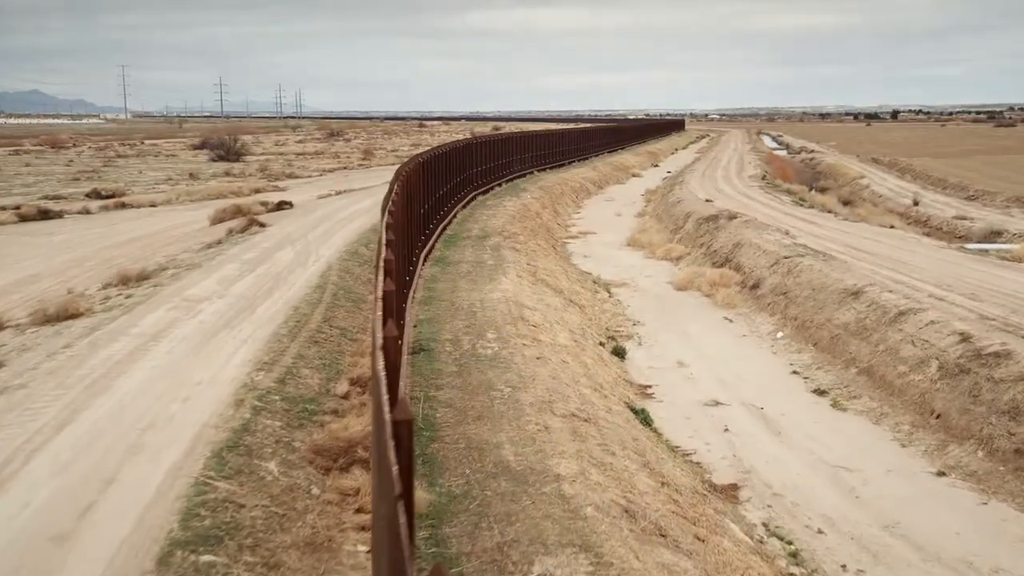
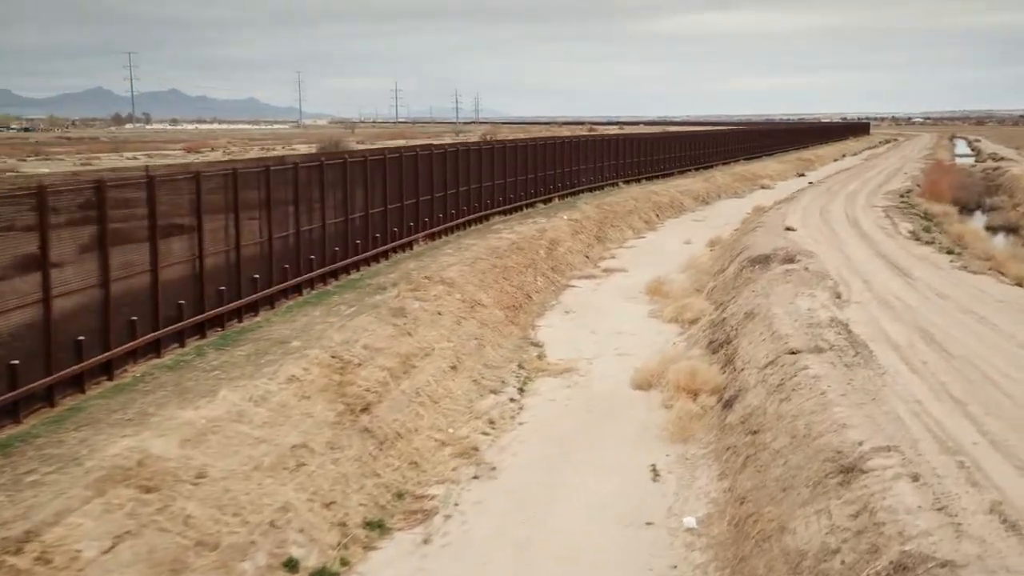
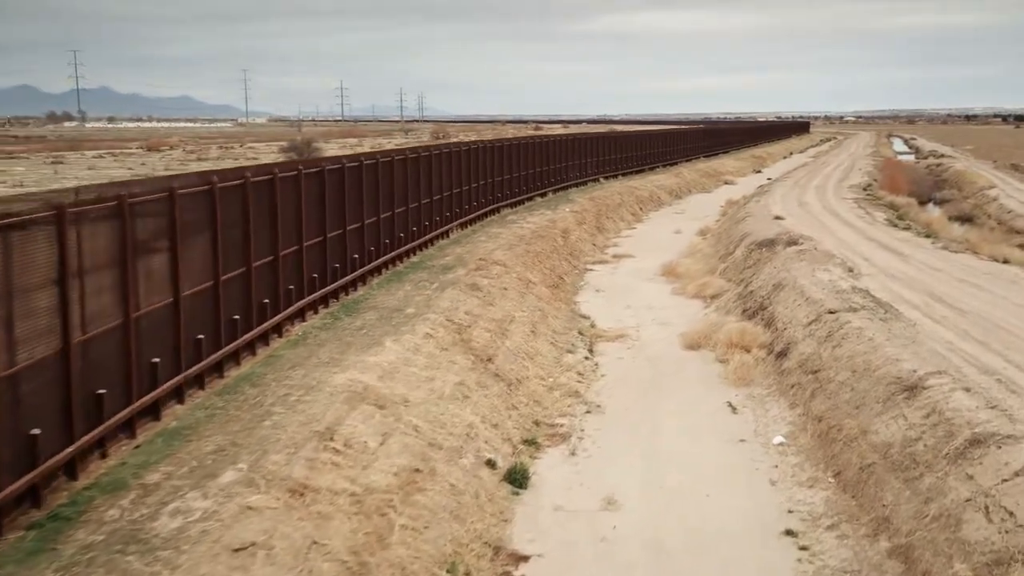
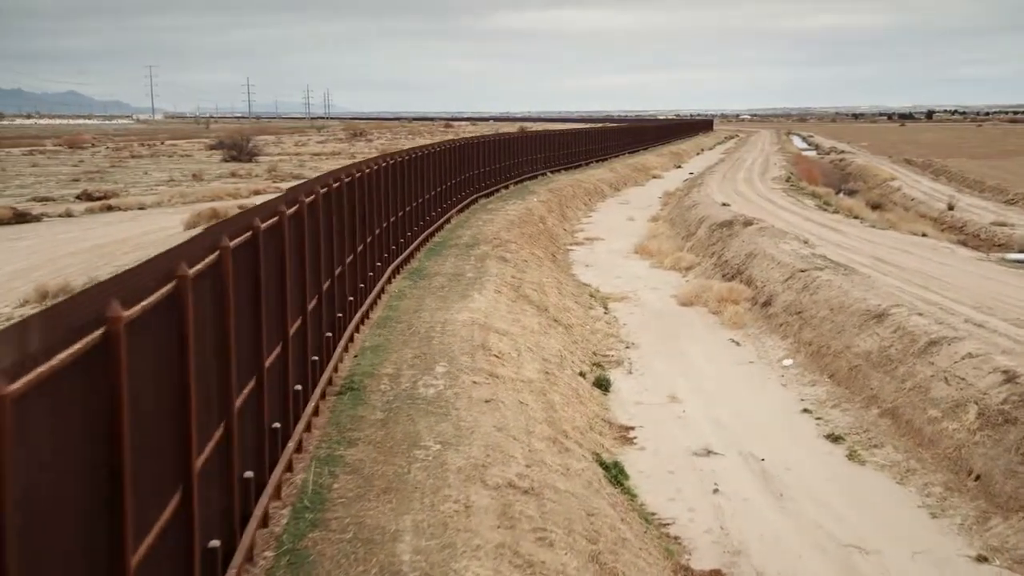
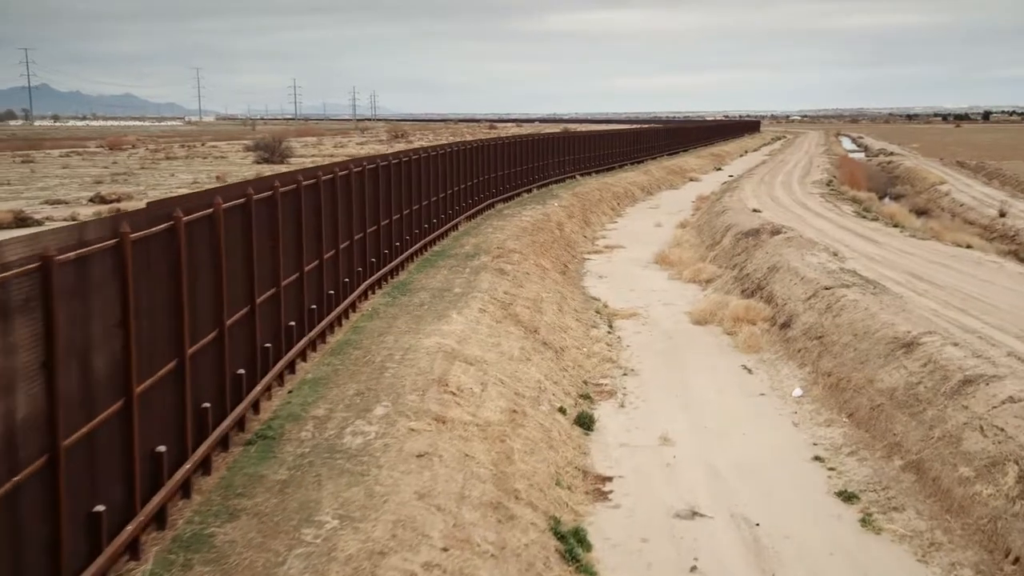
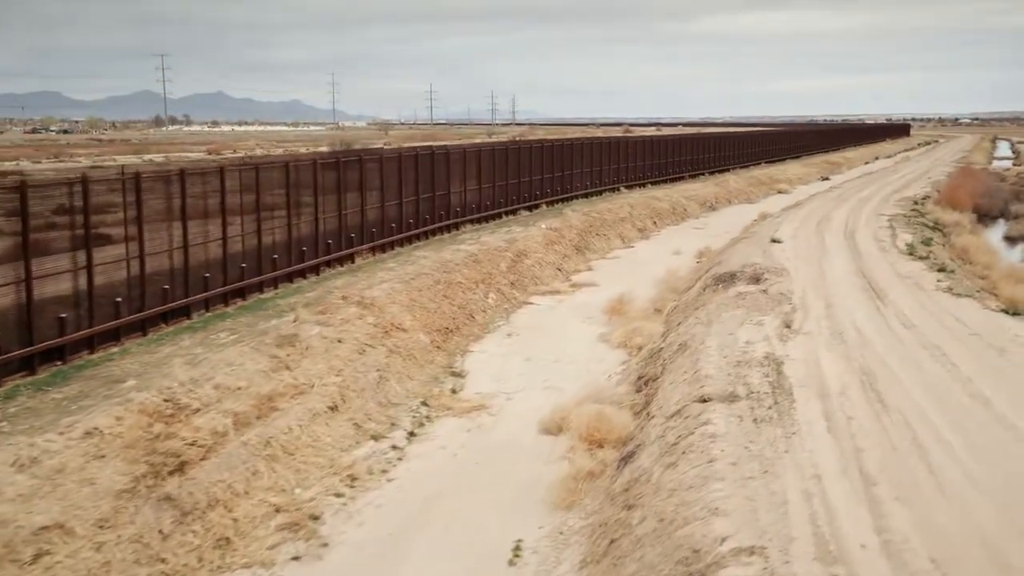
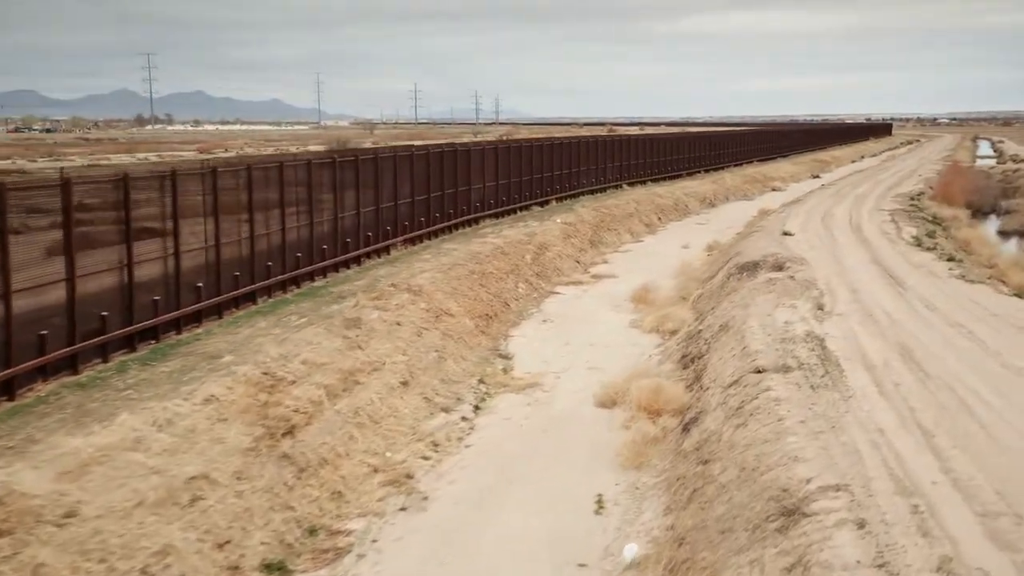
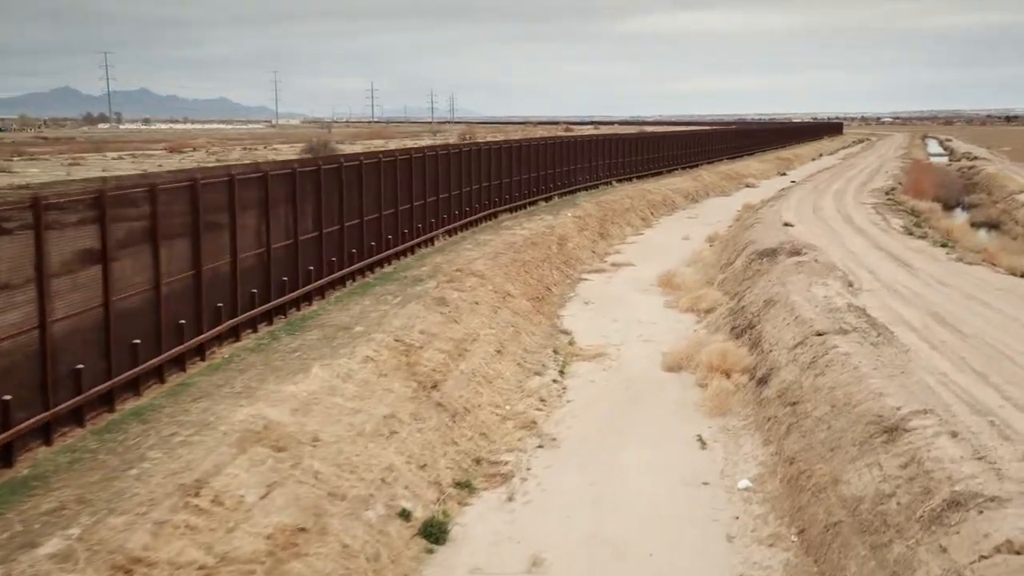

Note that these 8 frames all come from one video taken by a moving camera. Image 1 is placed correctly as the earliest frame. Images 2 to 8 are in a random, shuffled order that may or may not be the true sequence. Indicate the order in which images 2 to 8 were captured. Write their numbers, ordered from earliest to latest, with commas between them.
4, 5, 3, 8, 2, 7, 6
